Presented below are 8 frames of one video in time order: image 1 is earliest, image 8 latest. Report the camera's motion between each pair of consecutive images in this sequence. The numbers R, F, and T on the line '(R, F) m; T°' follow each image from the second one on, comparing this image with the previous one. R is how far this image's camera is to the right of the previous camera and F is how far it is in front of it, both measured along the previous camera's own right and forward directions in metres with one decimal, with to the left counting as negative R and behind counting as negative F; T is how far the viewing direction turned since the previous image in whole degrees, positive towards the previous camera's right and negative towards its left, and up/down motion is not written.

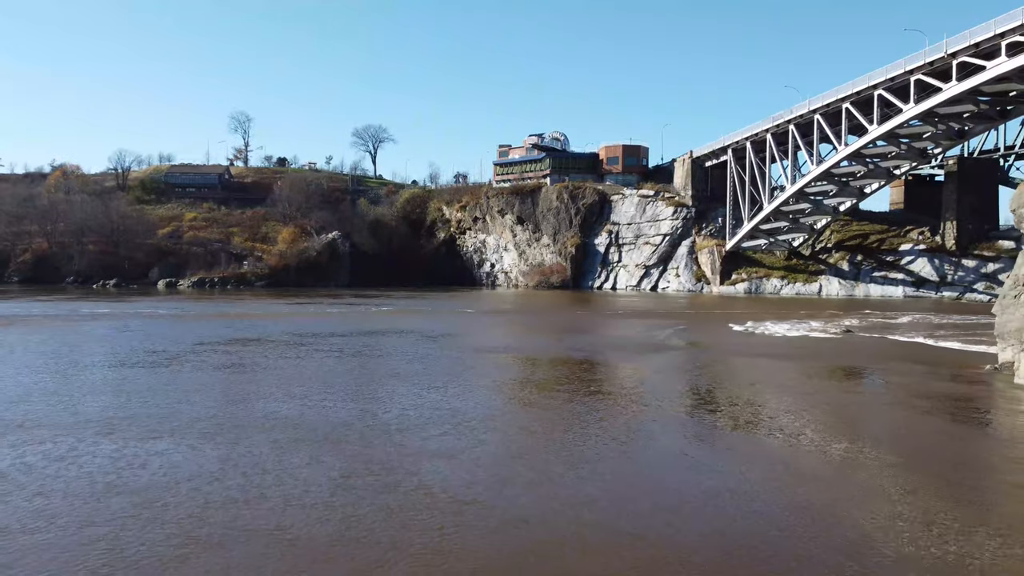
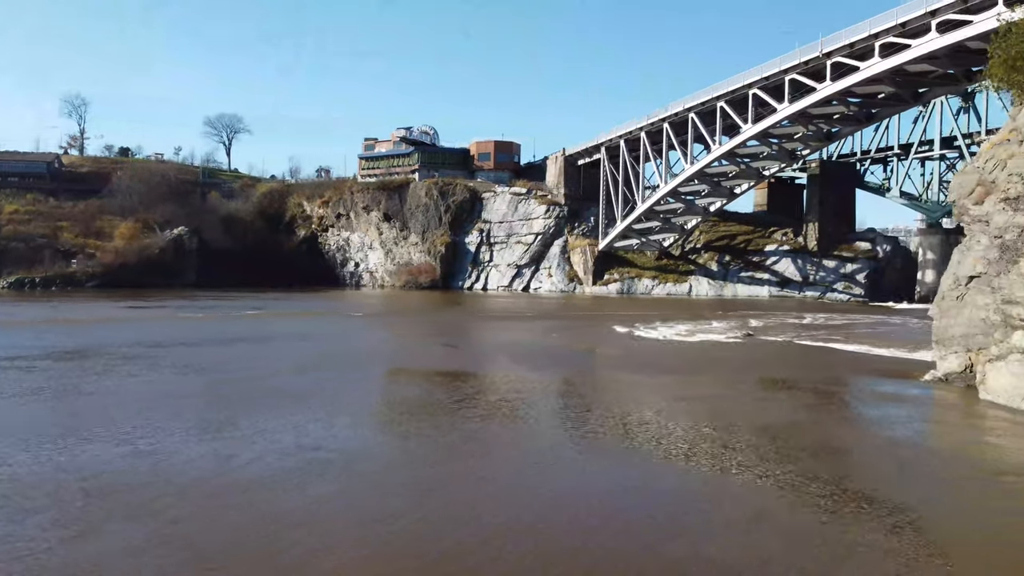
(-0.1, +1.8) m; +10°
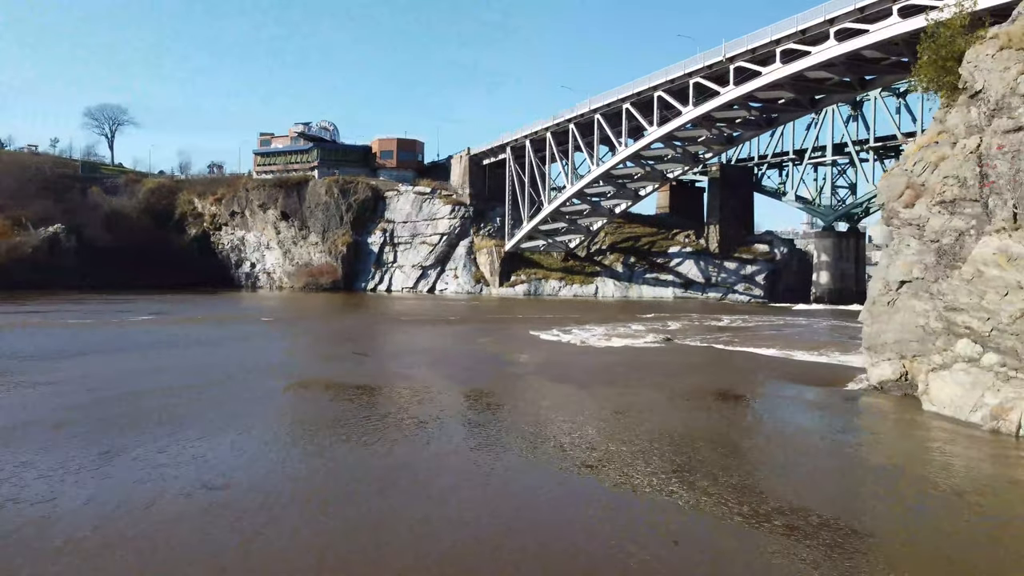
(-0.2, +0.7) m; +7°
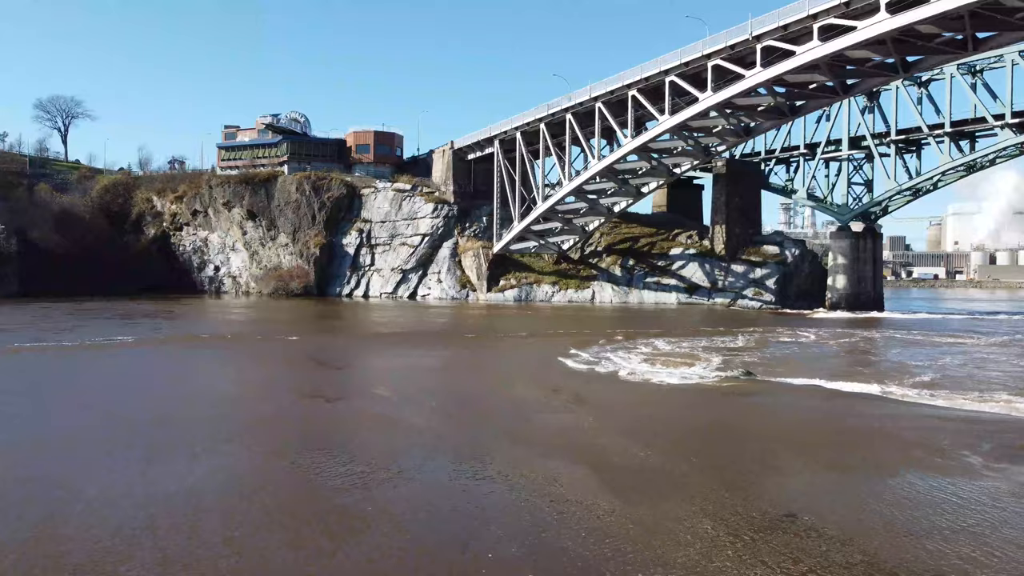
(-0.7, +3.1) m; +2°
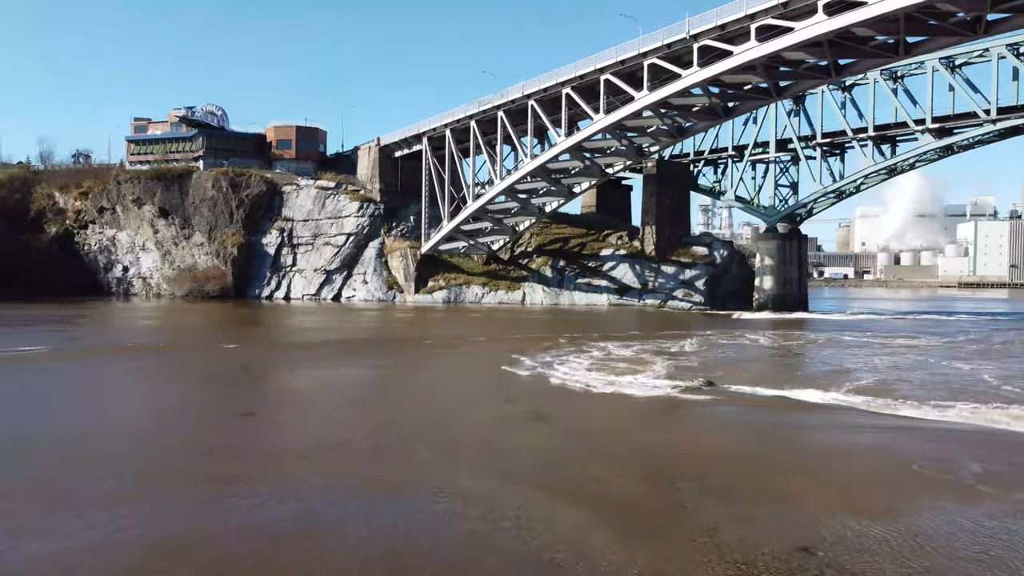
(-0.3, +0.8) m; +5°
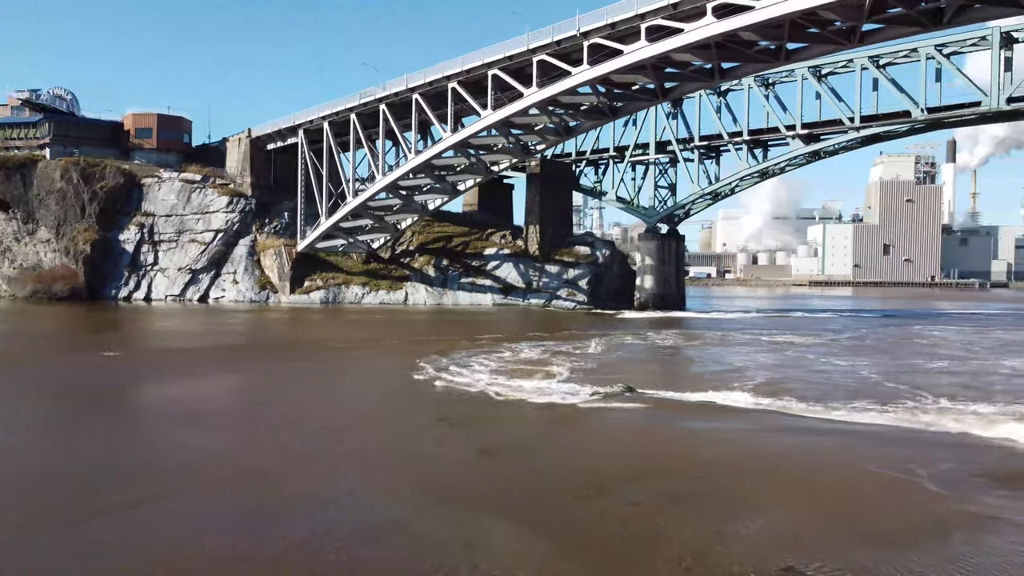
(-0.4, +0.7) m; +9°
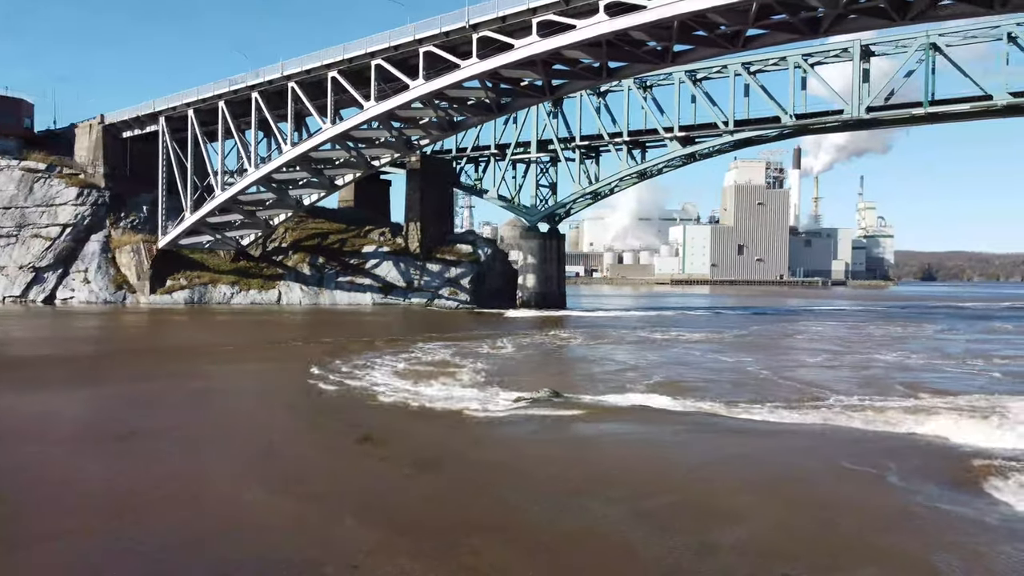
(-0.5, +0.6) m; +9°
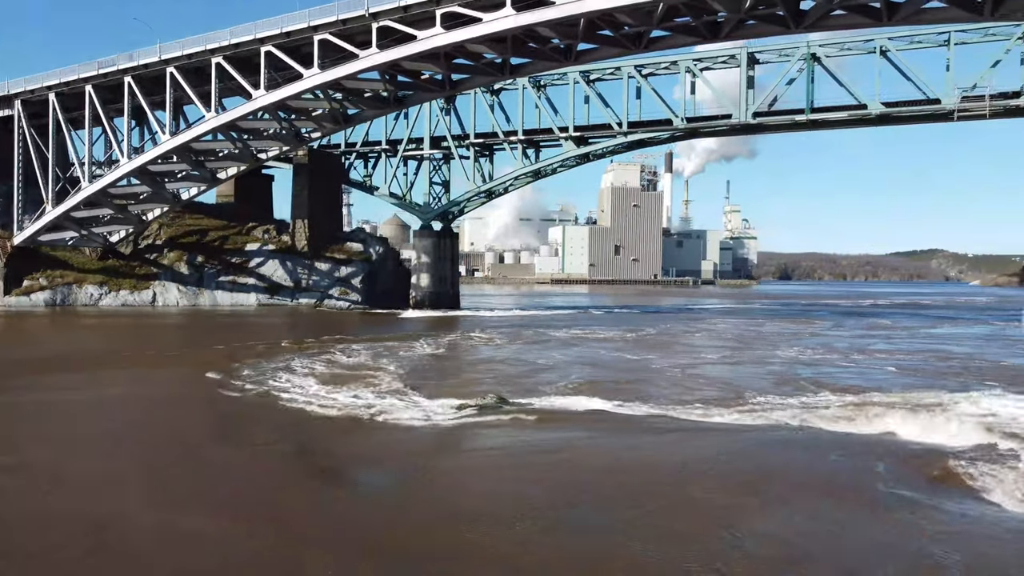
(-0.6, +0.6) m; +9°
